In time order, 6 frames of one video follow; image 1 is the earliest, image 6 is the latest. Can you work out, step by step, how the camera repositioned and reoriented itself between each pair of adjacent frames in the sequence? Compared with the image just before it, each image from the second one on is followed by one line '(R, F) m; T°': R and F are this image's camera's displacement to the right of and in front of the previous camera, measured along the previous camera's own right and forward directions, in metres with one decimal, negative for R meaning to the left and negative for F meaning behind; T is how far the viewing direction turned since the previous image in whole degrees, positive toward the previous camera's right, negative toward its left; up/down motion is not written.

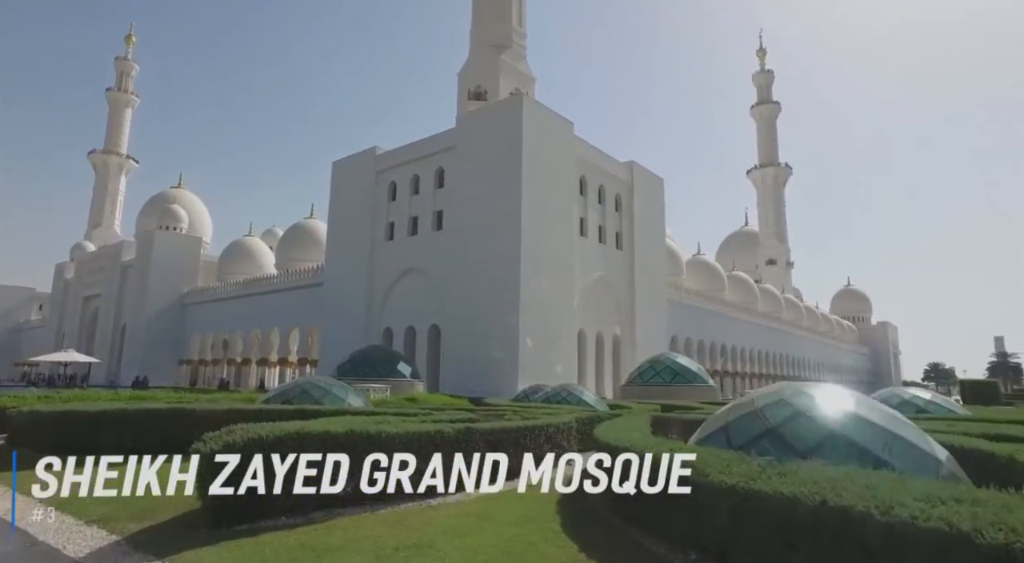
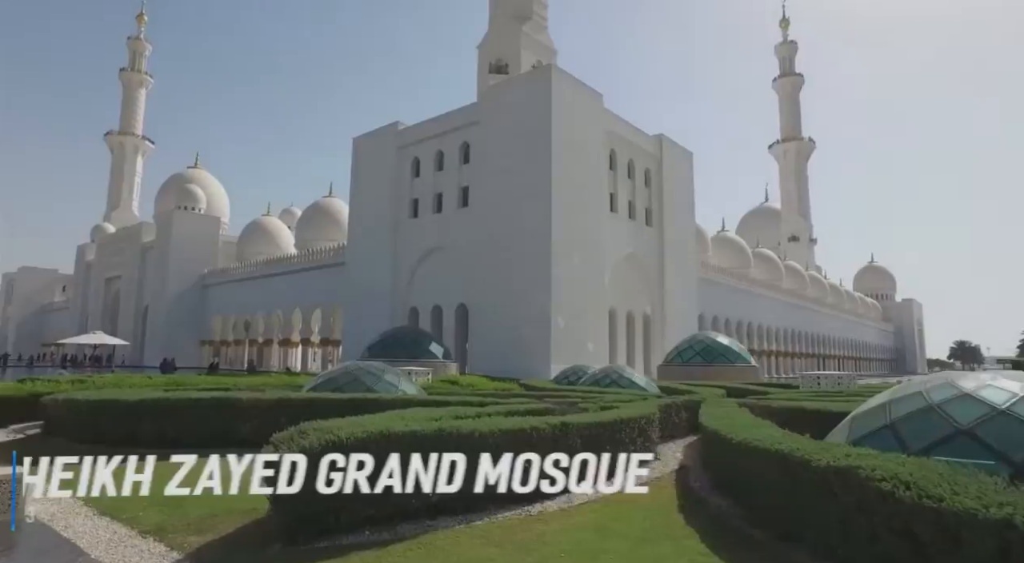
(-0.9, +1.0) m; -1°
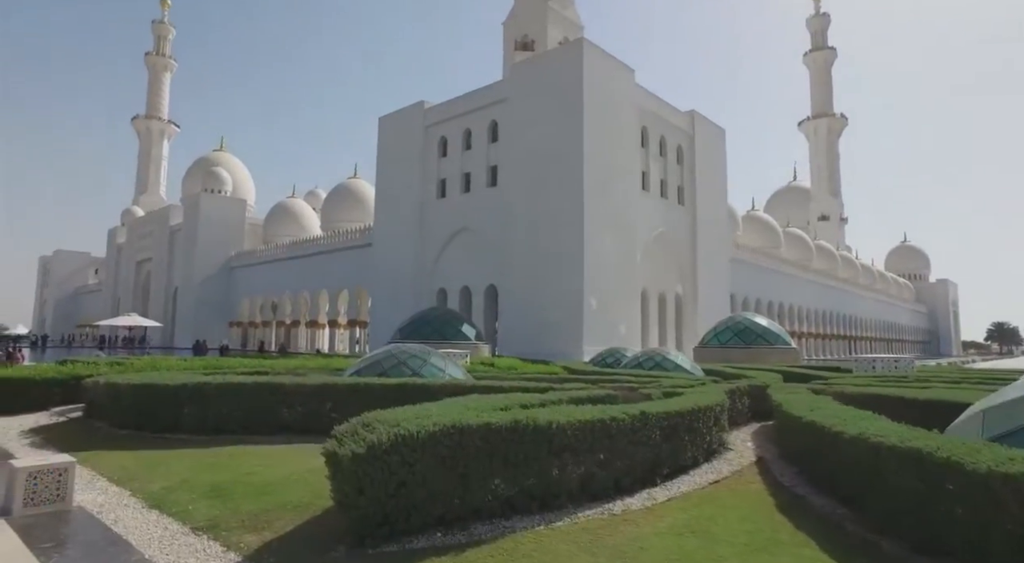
(-0.5, +0.6) m; -2°
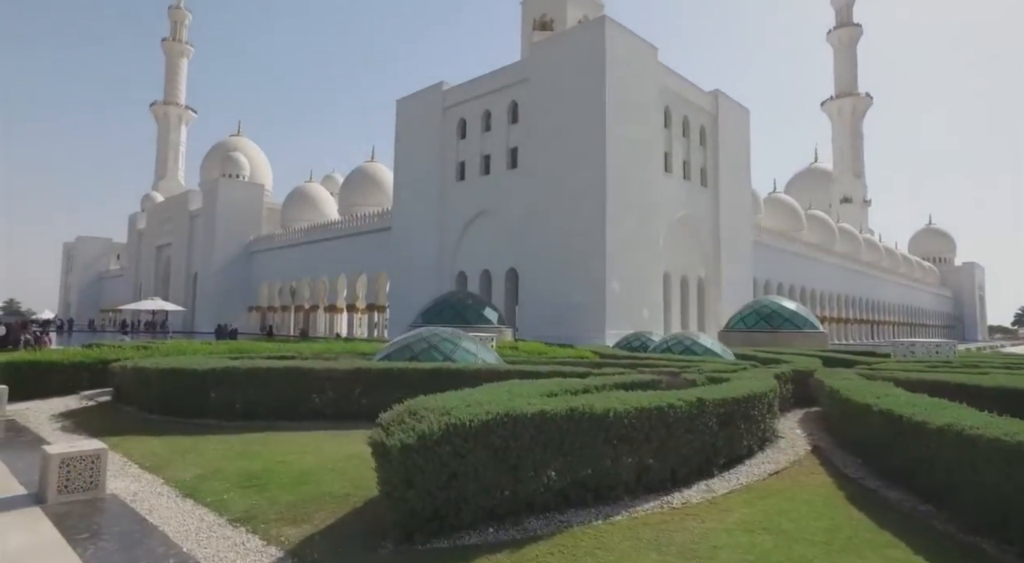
(-0.3, +0.3) m; -1°
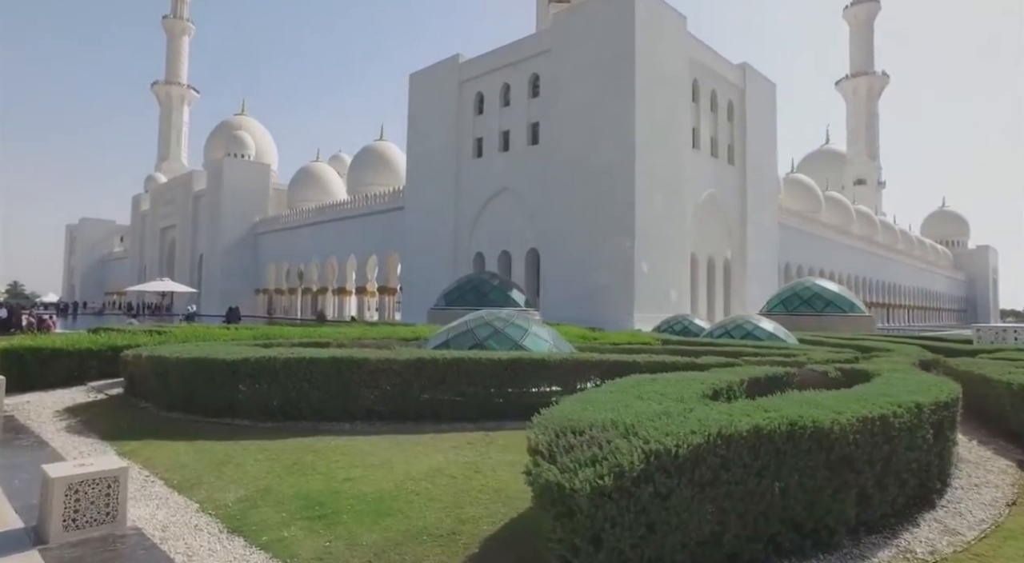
(-1.0, +1.4) m; 0°
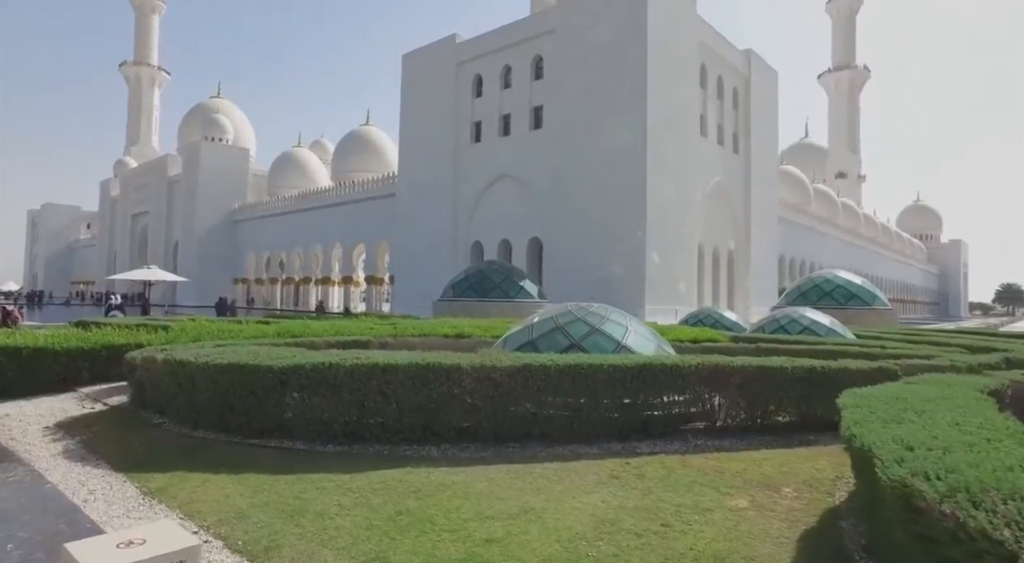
(-1.3, +1.5) m; +2°
